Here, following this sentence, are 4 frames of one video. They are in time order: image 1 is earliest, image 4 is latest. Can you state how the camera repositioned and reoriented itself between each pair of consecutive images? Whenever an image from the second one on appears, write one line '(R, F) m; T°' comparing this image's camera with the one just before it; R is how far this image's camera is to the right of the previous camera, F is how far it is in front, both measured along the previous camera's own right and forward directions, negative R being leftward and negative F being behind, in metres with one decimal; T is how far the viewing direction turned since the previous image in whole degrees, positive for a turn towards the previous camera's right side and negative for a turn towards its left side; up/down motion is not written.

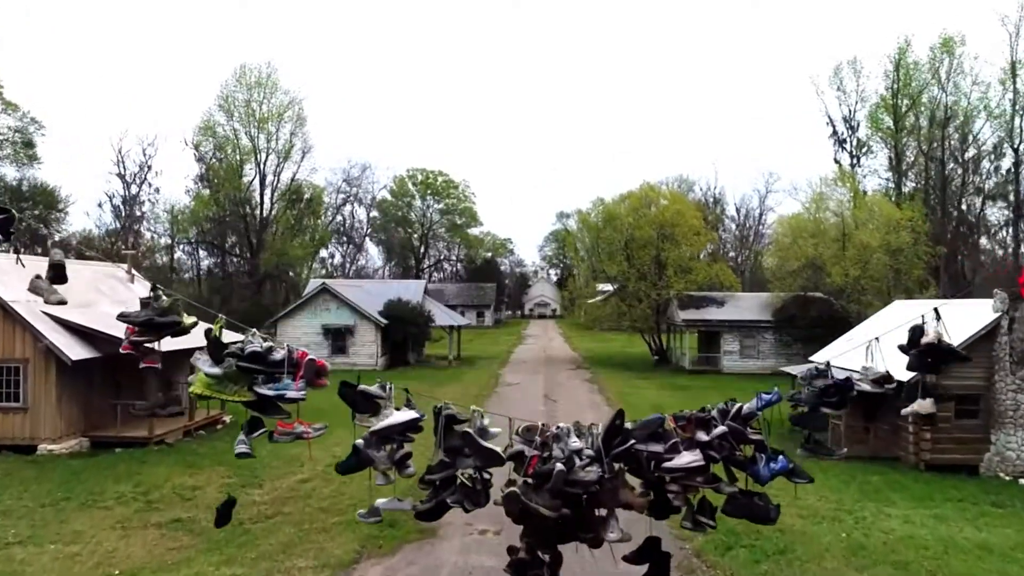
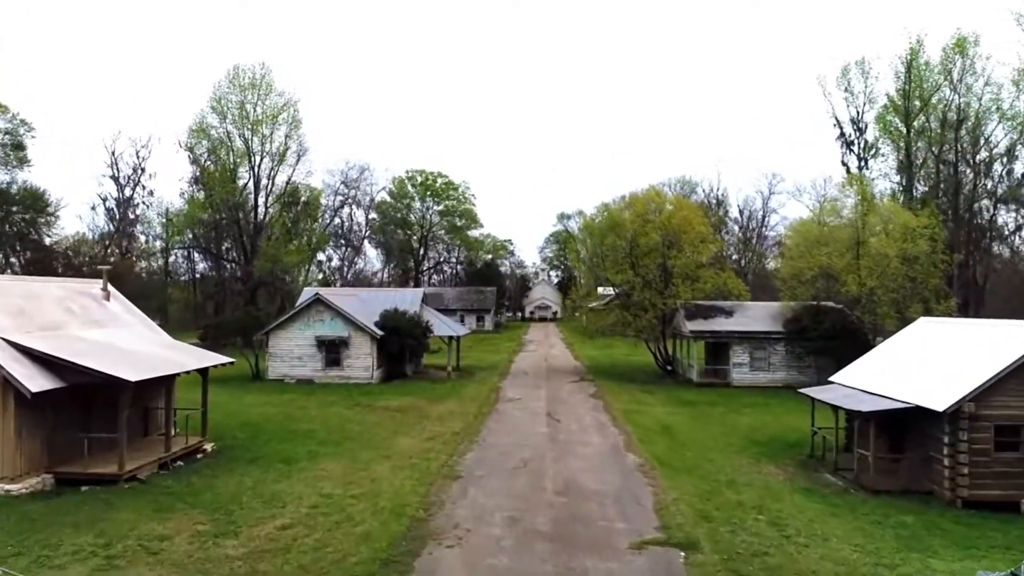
(0.0, +1.1) m; 0°
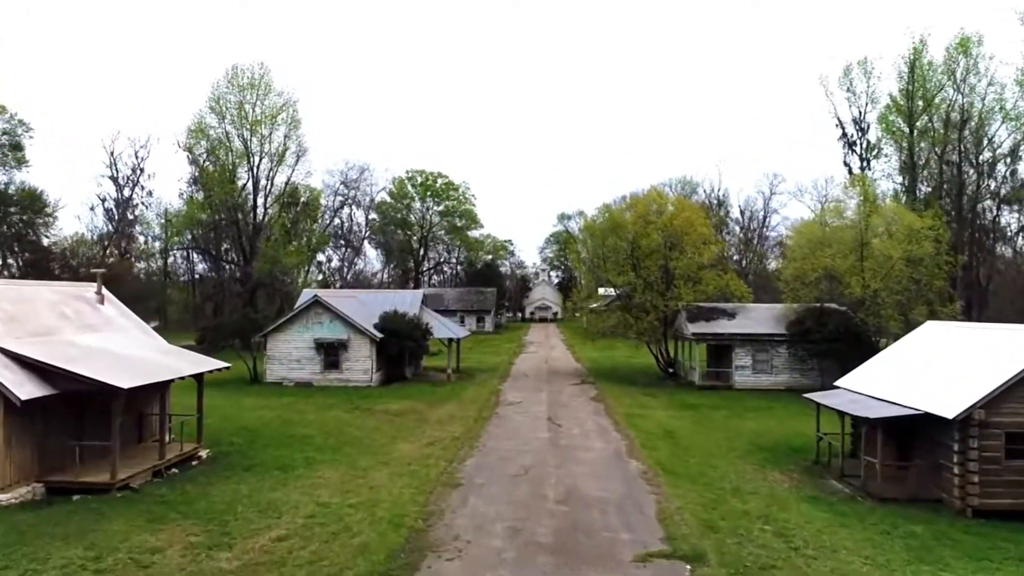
(0.0, +0.3) m; 0°
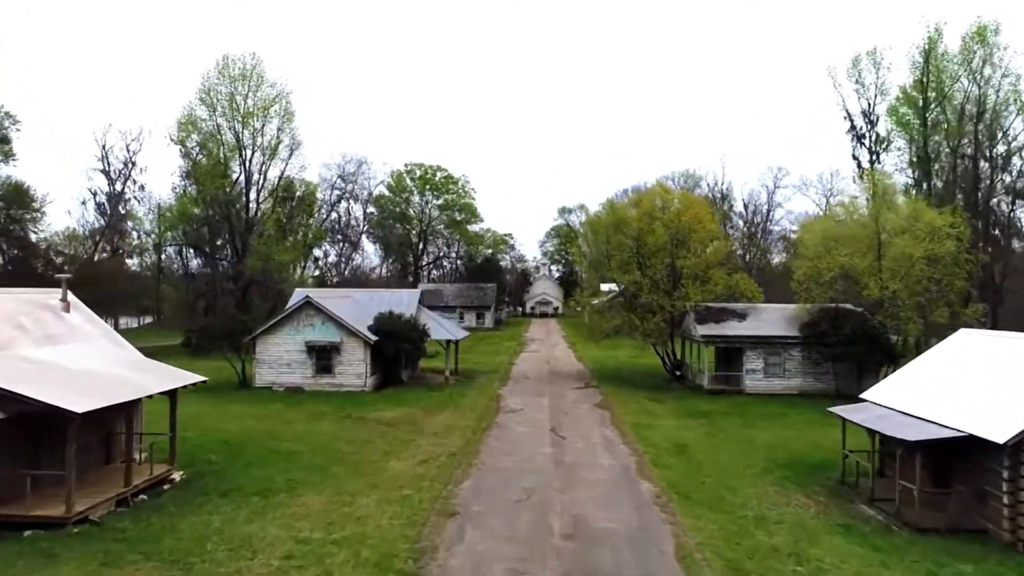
(0.0, +1.3) m; 0°
